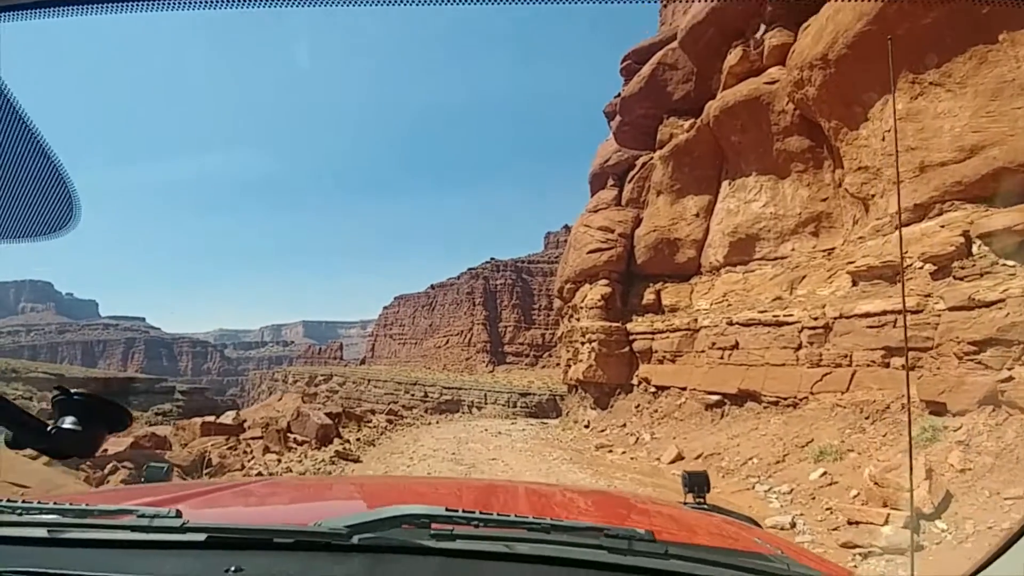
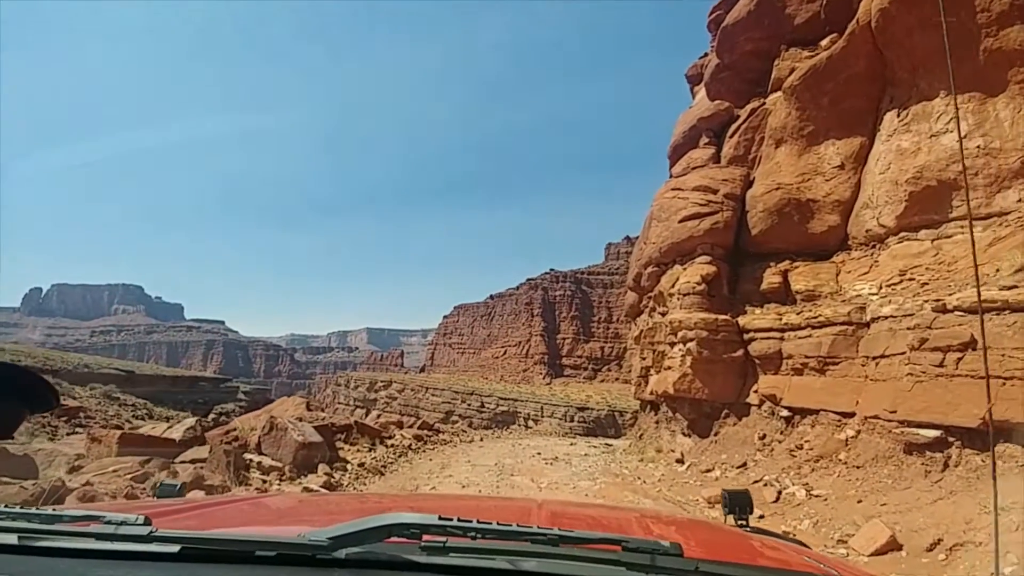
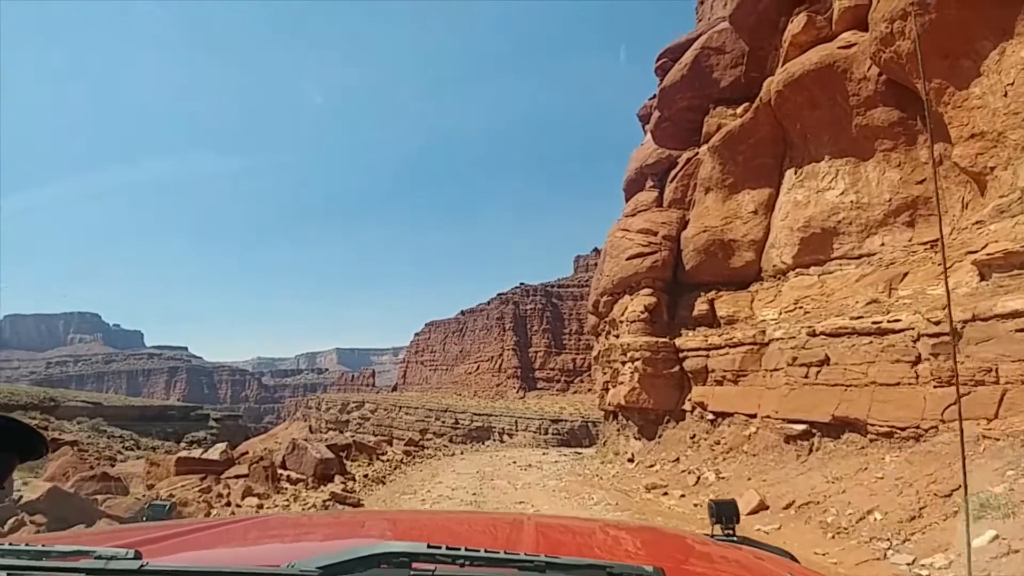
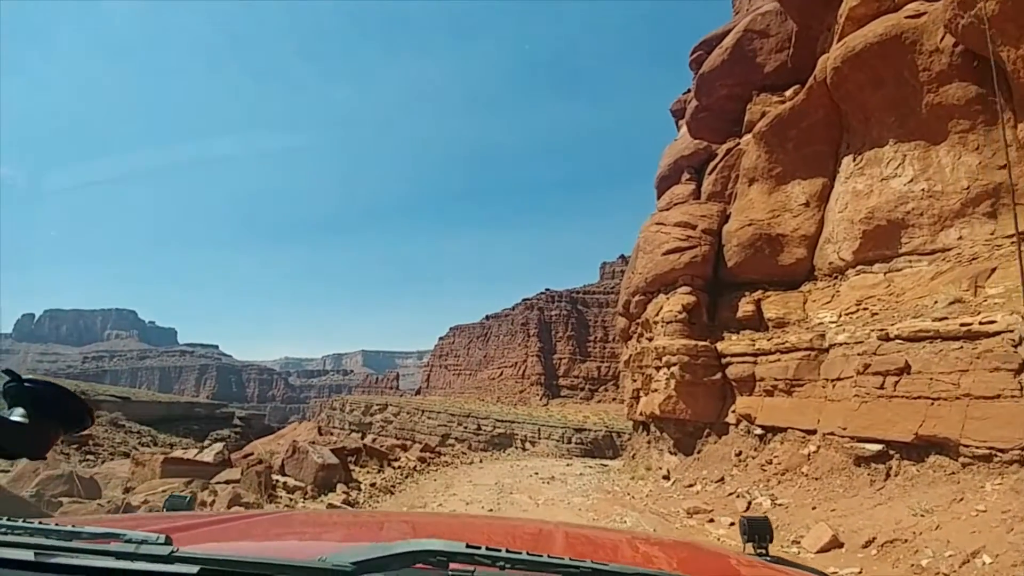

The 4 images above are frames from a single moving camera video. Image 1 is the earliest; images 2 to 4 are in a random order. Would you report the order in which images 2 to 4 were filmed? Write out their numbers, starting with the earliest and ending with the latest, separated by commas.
3, 4, 2
